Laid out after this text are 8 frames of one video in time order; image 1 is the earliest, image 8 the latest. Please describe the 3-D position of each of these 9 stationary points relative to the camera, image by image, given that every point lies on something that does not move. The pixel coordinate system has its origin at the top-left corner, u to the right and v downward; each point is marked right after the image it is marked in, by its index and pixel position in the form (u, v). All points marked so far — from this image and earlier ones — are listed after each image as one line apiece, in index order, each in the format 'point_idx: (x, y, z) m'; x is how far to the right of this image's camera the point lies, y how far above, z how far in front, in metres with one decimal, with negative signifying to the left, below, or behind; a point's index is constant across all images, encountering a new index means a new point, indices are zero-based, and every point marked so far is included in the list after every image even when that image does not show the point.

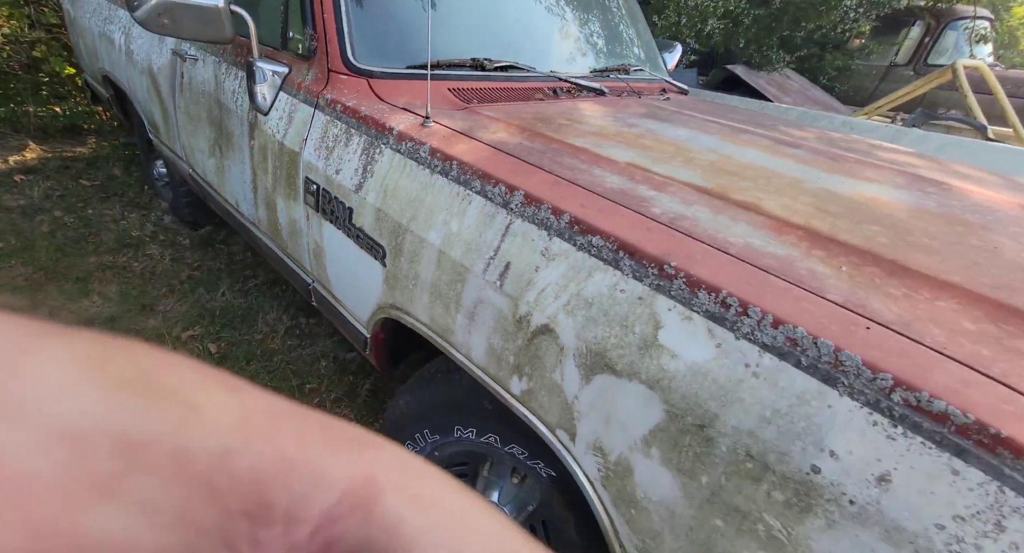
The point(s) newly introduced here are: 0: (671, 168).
0: (+0.4, +0.3, +1.1) m
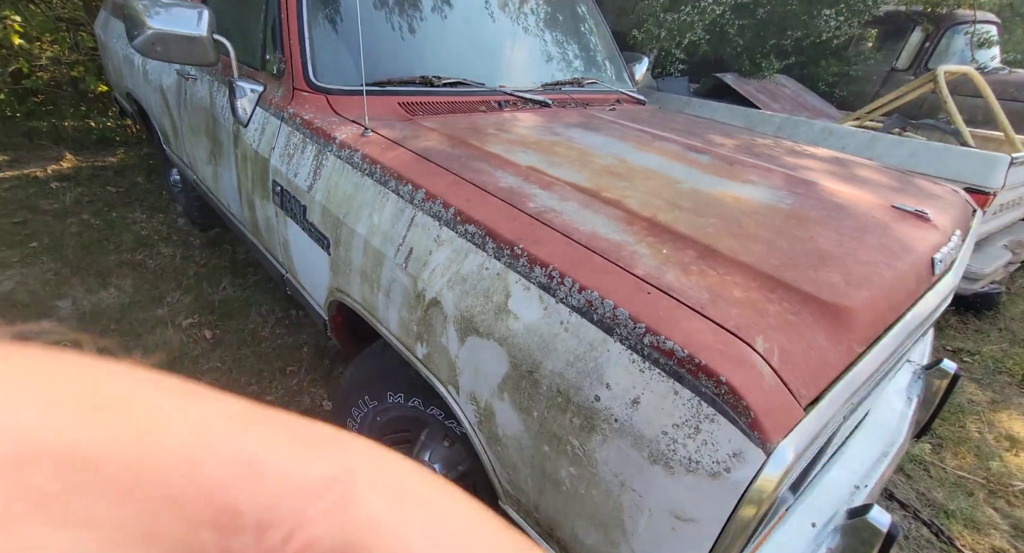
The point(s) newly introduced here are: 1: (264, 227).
0: (+0.2, +0.3, +1.3) m
1: (-1.0, +0.2, +1.8) m
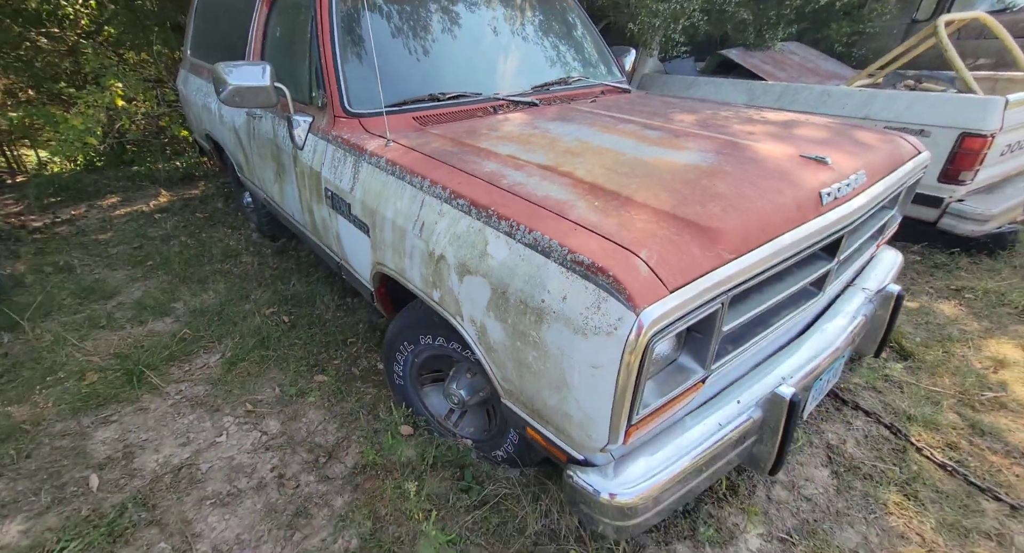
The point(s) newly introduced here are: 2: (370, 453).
0: (+0.1, +0.4, +1.8) m
1: (-0.9, +0.3, +2.4) m
2: (-0.6, -0.7, +2.0) m
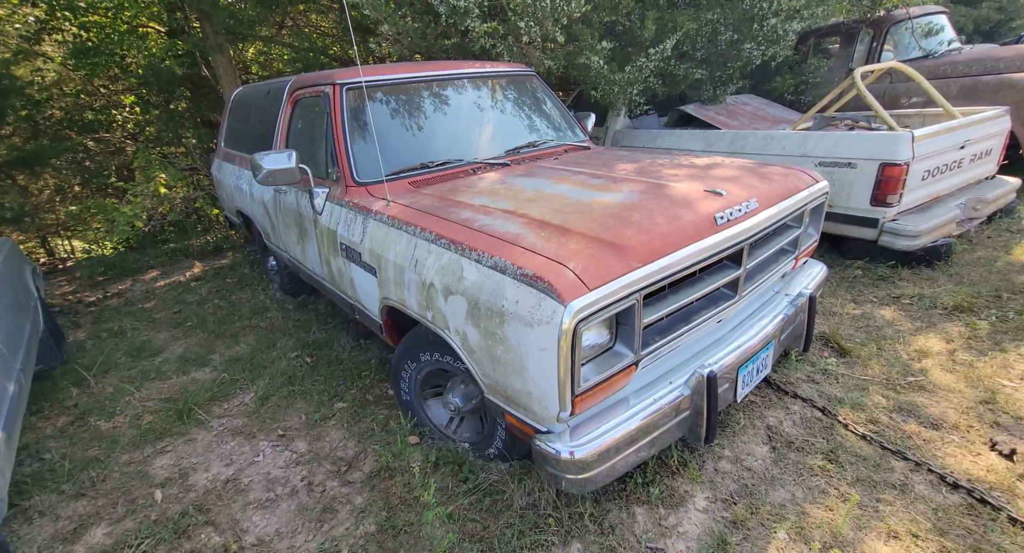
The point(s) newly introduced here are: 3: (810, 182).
0: (0.0, +0.3, +2.3) m
1: (-1.0, 0.0, +2.9) m
2: (-0.6, -0.9, +2.3) m
3: (+1.6, +0.5, +2.6) m
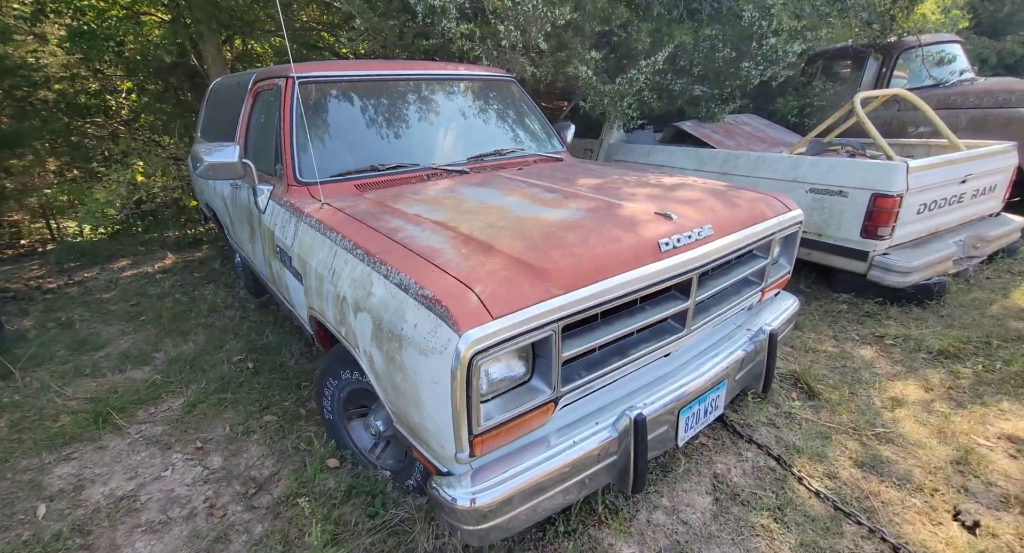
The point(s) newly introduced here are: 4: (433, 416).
0: (-0.3, +0.3, +2.1) m
1: (-1.3, 0.0, +2.7) m
2: (-1.0, -0.9, +2.2) m
3: (+1.4, +0.3, +2.4) m
4: (-0.2, -0.4, +1.5) m
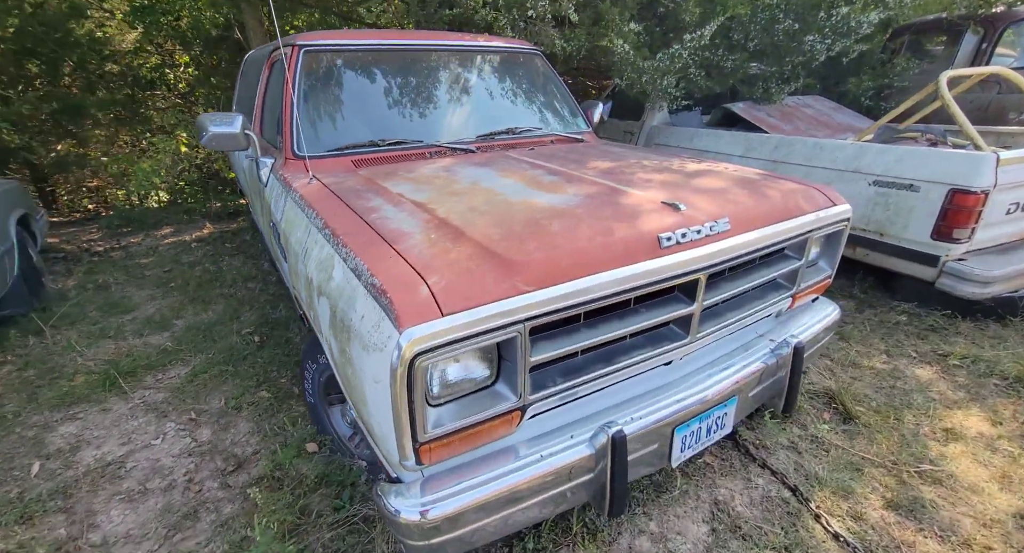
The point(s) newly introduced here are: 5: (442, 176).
0: (-0.4, +0.3, +1.9) m
1: (-1.3, +0.1, +2.7) m
2: (-1.1, -0.8, +2.1) m
3: (+1.4, +0.3, +2.1) m
4: (-0.4, -0.4, +1.4) m
5: (-0.3, +0.4, +2.1) m
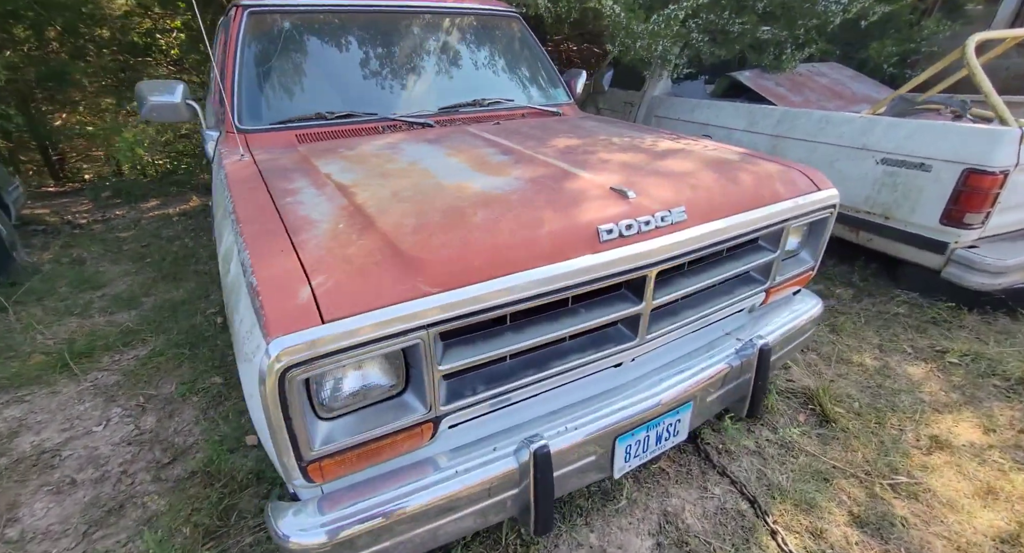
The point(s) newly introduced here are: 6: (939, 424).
0: (-0.6, +0.4, +1.8) m
1: (-1.5, +0.2, +2.5) m
2: (-1.3, -0.8, +2.0) m
3: (+1.1, +0.3, +1.9) m
4: (-0.6, -0.4, +1.2) m
5: (-0.5, +0.5, +2.0) m
6: (+1.9, -0.7, +2.1) m
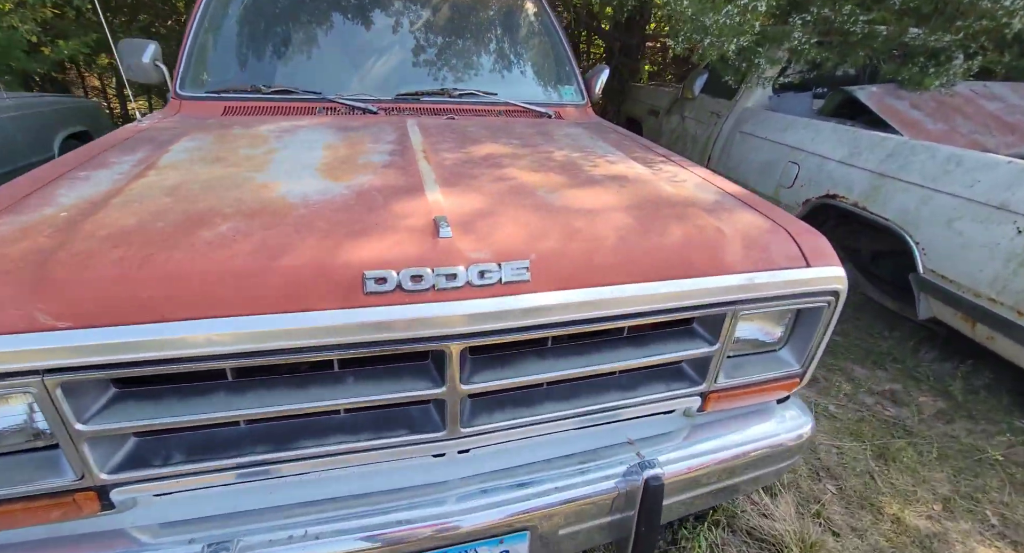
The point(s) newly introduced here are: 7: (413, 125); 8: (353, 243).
0: (-1.0, +0.4, +1.5) m
1: (-1.7, +0.4, +2.5) m
2: (-1.8, -0.6, +2.0) m
3: (+0.7, 0.0, +1.2) m
4: (-1.3, -0.4, +1.0) m
5: (-0.8, +0.5, +1.7) m
6: (+1.3, -1.1, +1.3) m
7: (-0.4, +0.6, +1.9) m
8: (-0.3, +0.1, +1.0) m
